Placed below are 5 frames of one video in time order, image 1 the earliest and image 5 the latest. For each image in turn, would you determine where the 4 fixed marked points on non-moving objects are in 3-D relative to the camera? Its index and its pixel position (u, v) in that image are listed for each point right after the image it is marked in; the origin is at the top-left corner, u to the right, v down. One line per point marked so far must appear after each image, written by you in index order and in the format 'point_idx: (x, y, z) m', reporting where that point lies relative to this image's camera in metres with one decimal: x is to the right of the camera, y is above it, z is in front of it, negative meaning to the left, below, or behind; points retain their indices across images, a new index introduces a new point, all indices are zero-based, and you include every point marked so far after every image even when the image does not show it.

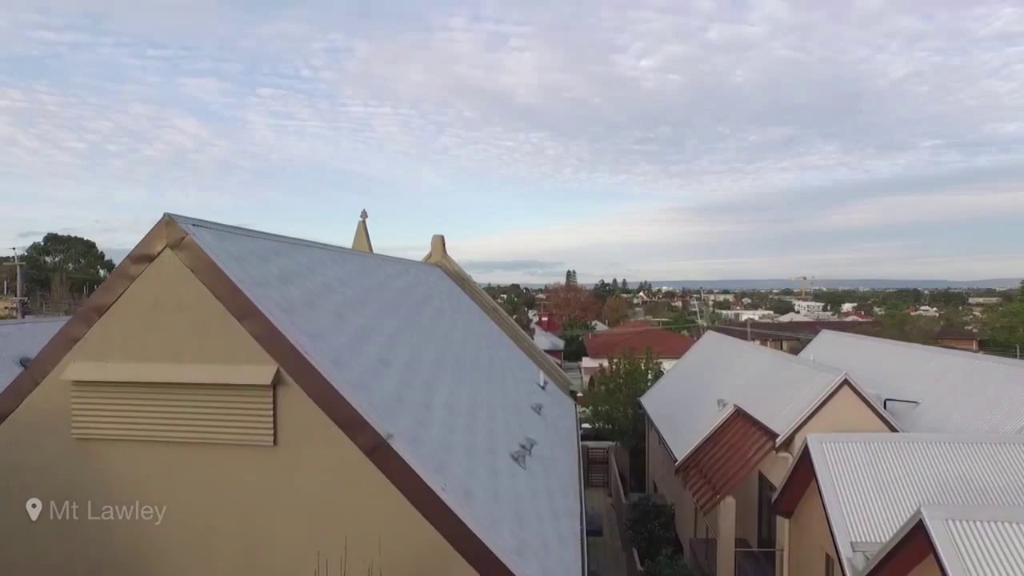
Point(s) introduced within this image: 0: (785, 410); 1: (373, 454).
0: (+5.4, -2.4, +12.1) m
1: (-1.4, -1.7, +6.3) m
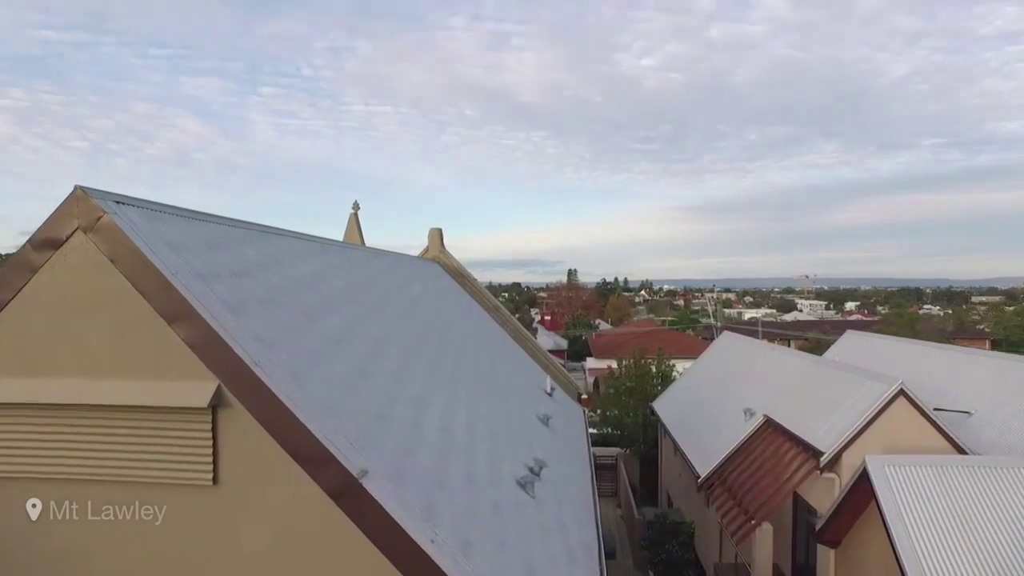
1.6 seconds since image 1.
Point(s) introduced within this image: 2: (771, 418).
0: (+5.5, -2.4, +10.6) m
1: (-1.4, -1.7, +4.9) m
2: (+5.3, -2.7, +12.6) m
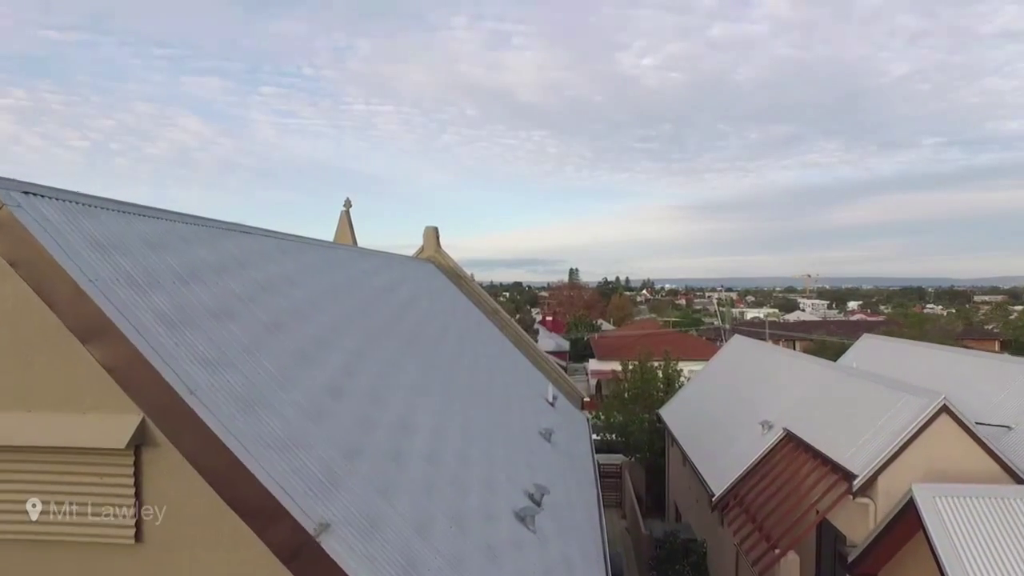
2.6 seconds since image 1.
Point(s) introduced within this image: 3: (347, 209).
0: (+5.5, -2.4, +9.7) m
1: (-1.4, -1.7, +3.9) m
2: (+5.3, -2.7, +11.6) m
3: (-5.0, +2.4, +18.4) m
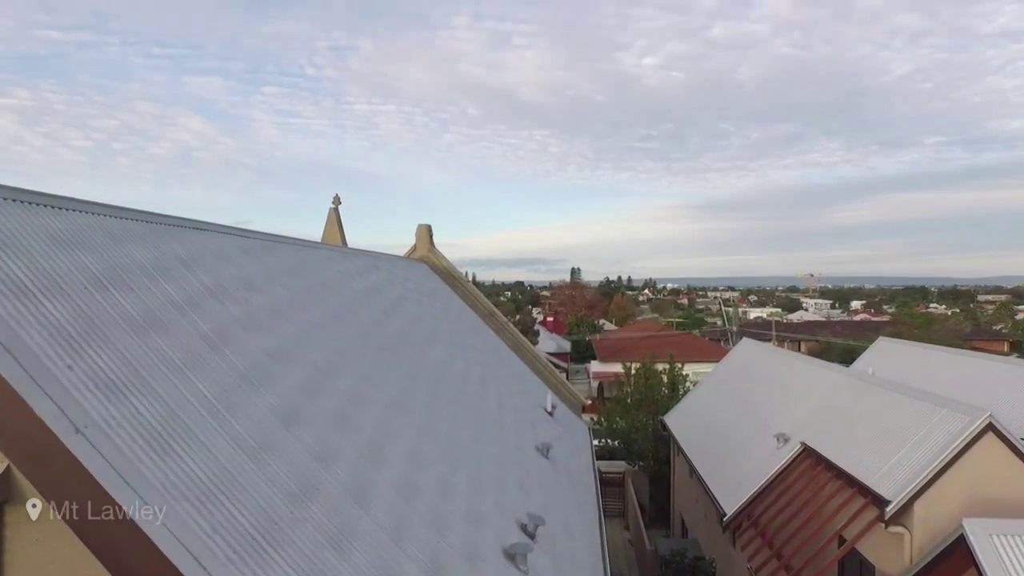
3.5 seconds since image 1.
0: (+5.4, -2.5, +8.7) m
1: (-1.5, -1.8, +3.0) m
2: (+5.2, -2.8, +10.7) m
3: (-5.0, +2.3, +17.4) m
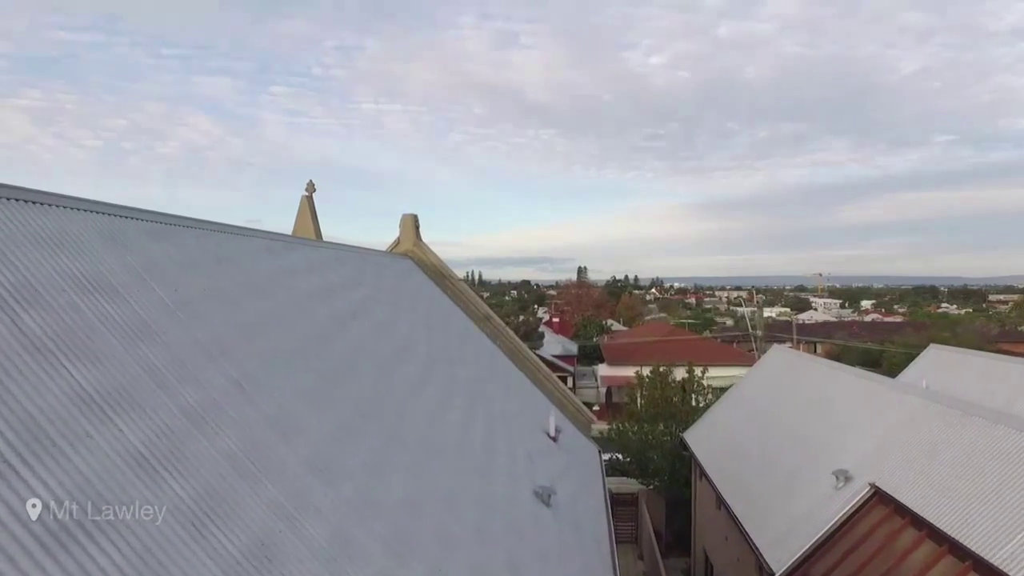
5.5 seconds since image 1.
0: (+5.2, -2.5, +6.4) m
1: (-1.7, -1.8, +0.8) m
2: (+5.1, -2.8, +8.4) m
3: (-5.1, +2.3, +15.3) m
